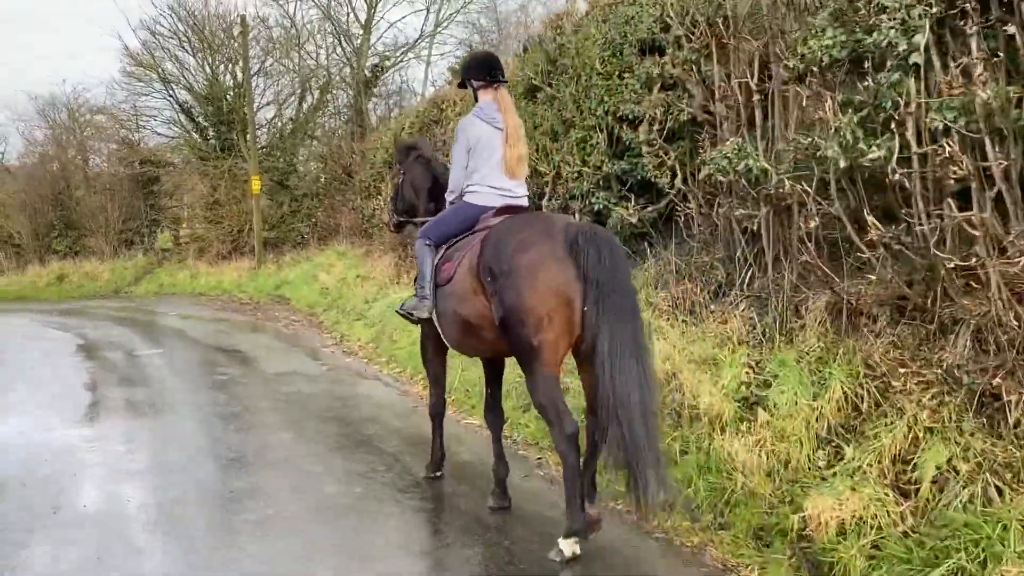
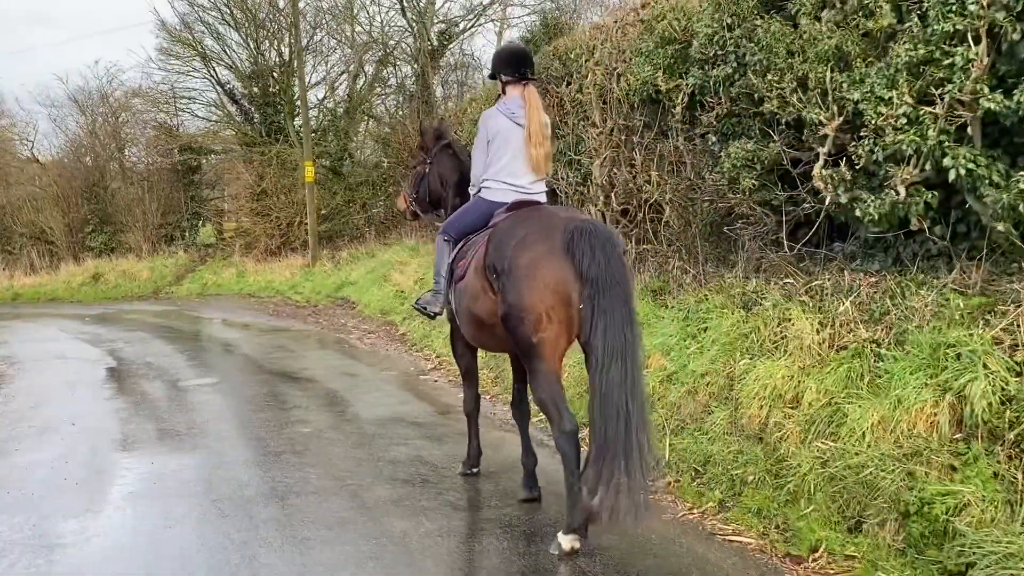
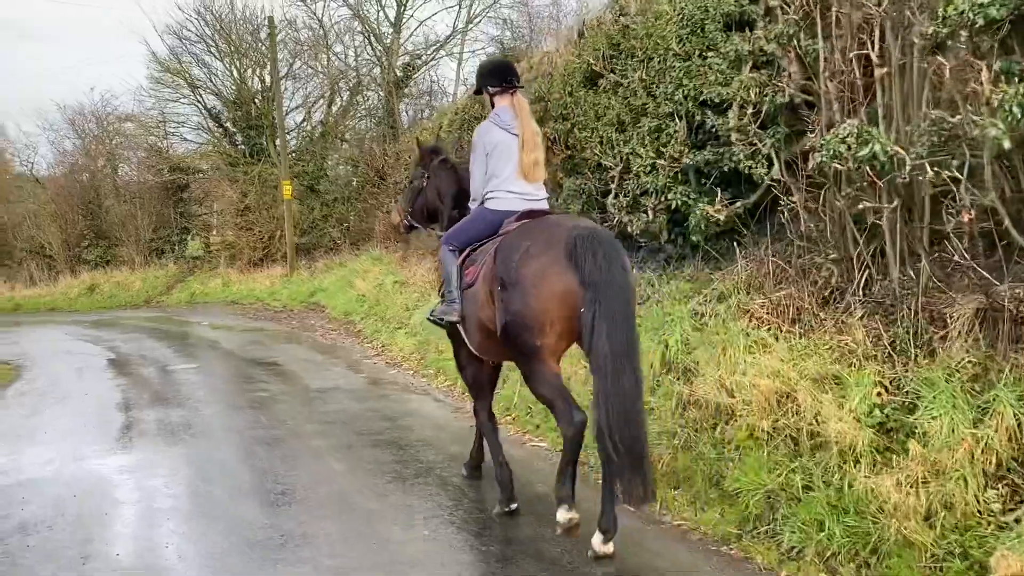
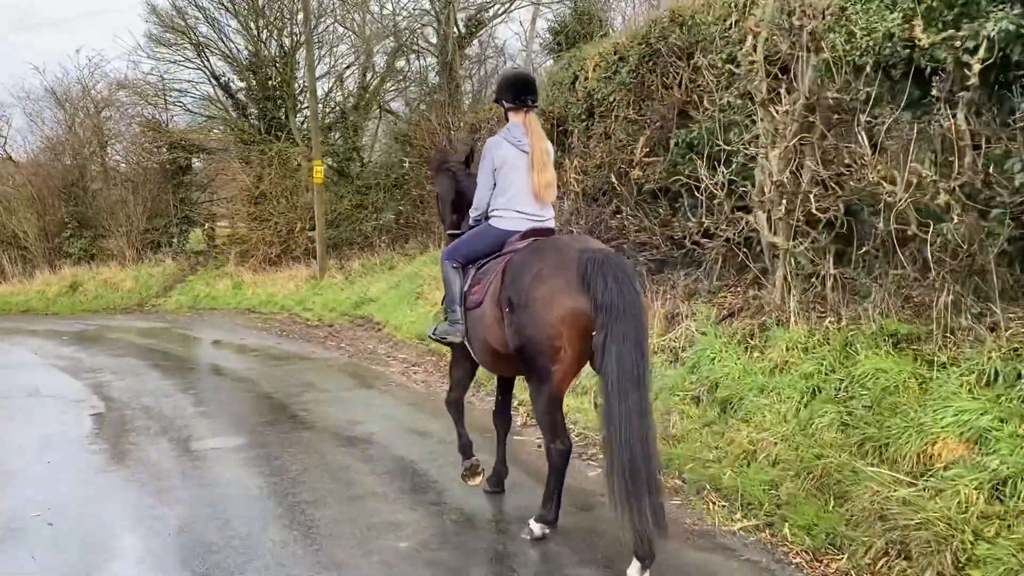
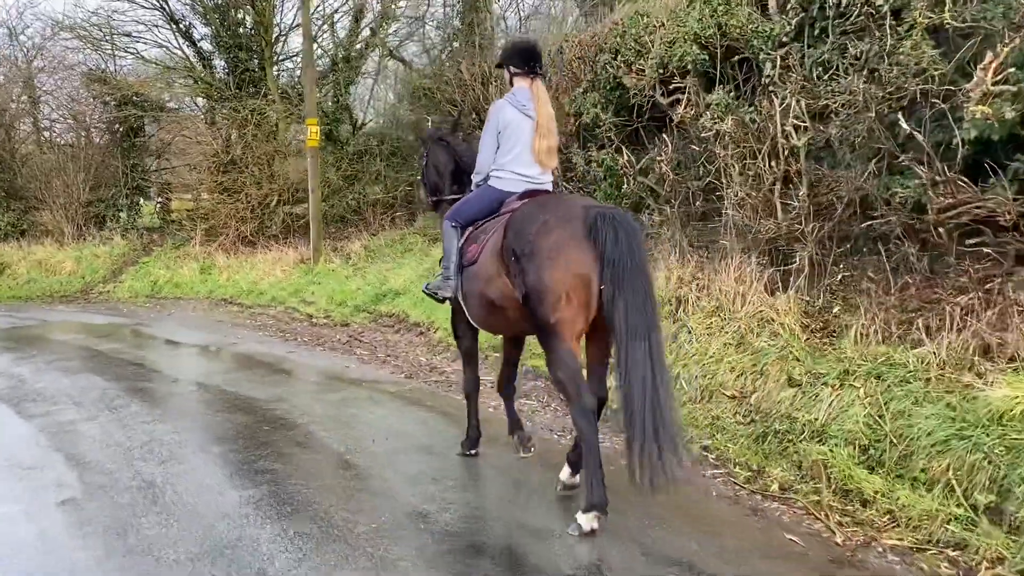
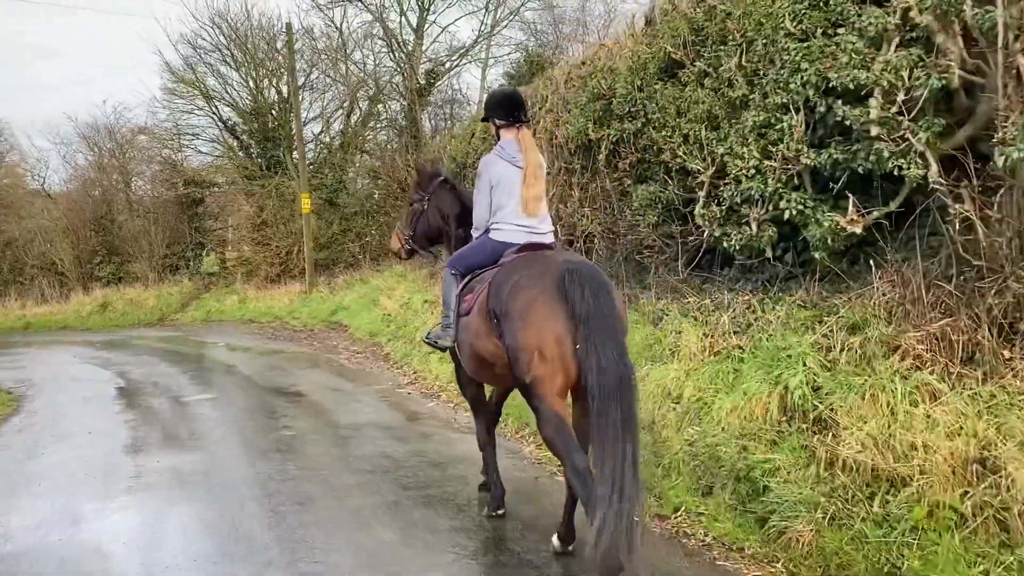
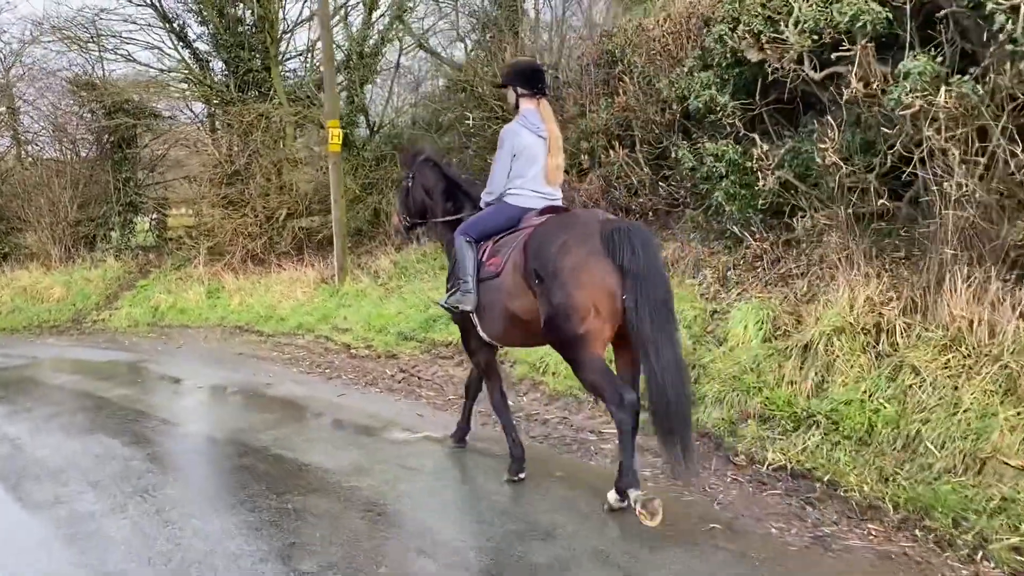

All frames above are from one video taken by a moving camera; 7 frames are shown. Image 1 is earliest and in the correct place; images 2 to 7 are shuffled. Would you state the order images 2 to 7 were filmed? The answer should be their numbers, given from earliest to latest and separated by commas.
3, 6, 2, 4, 5, 7
